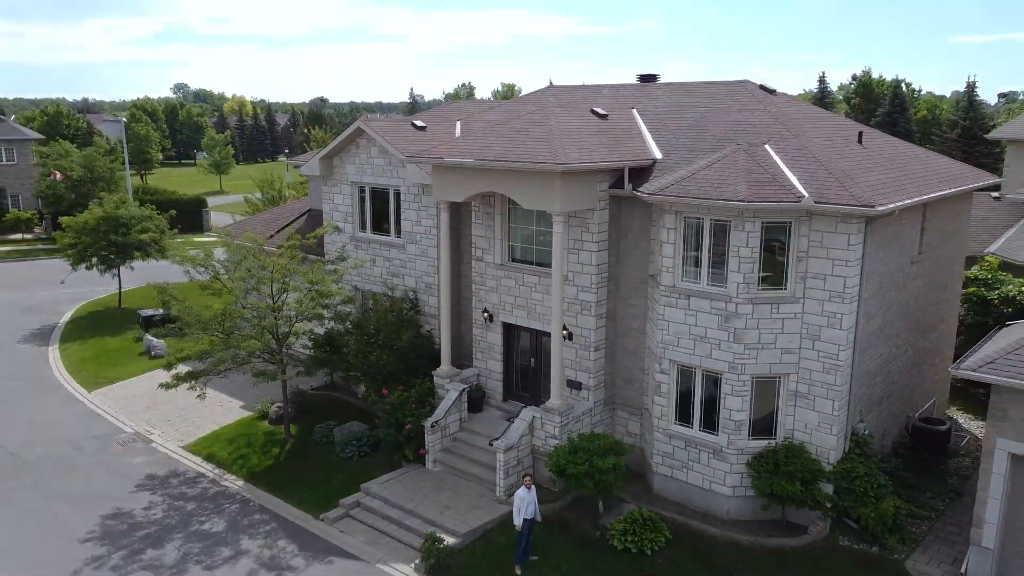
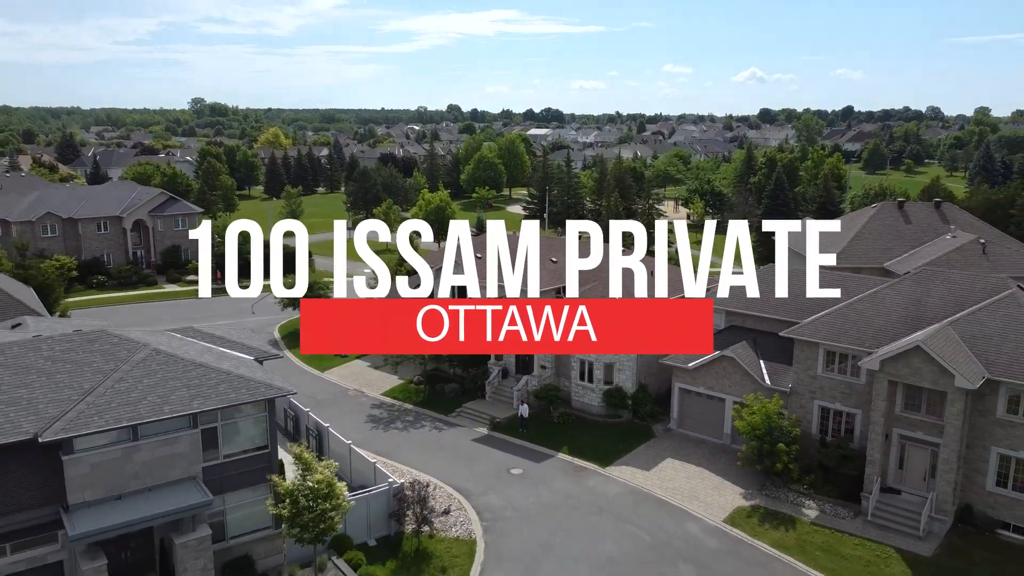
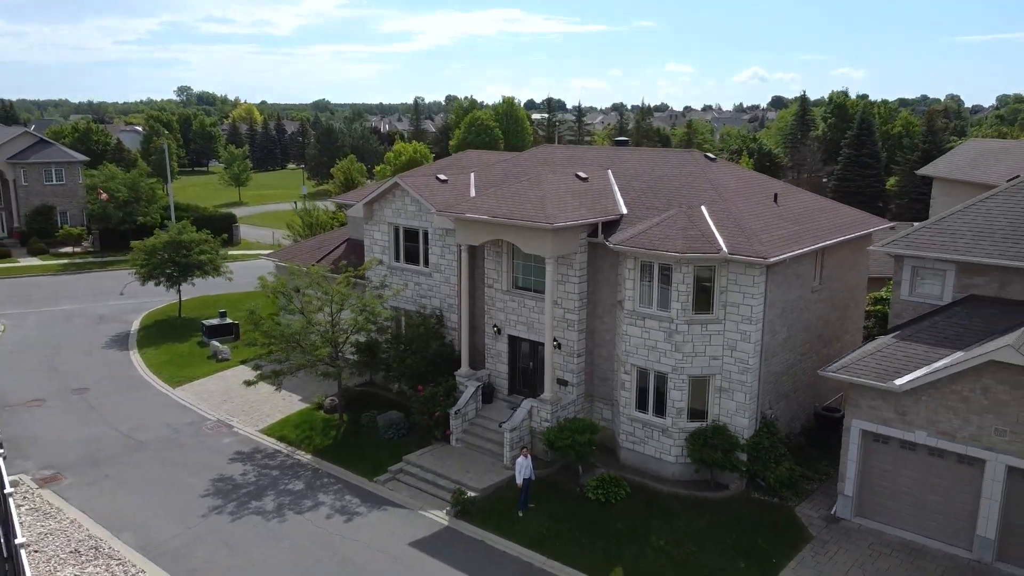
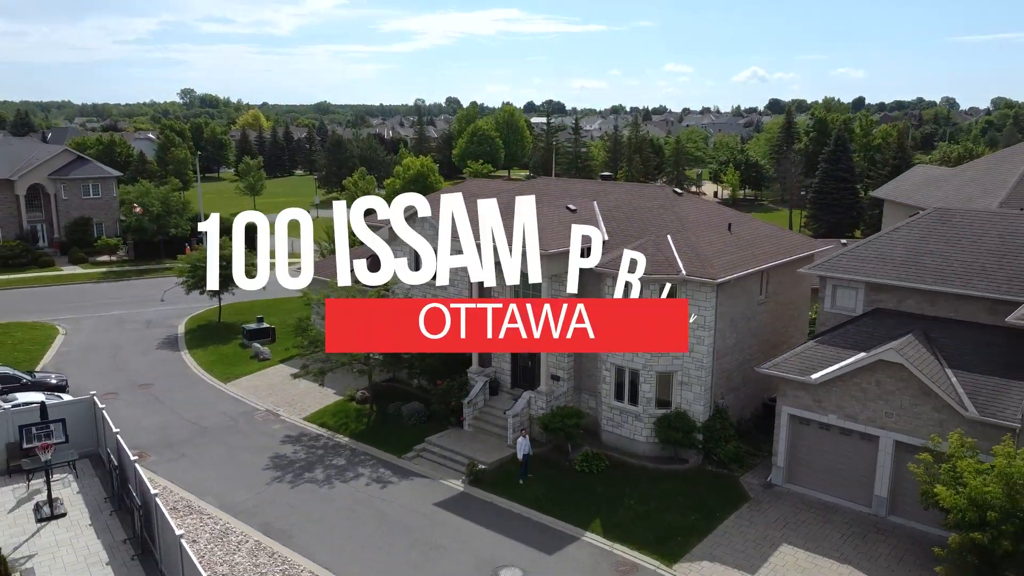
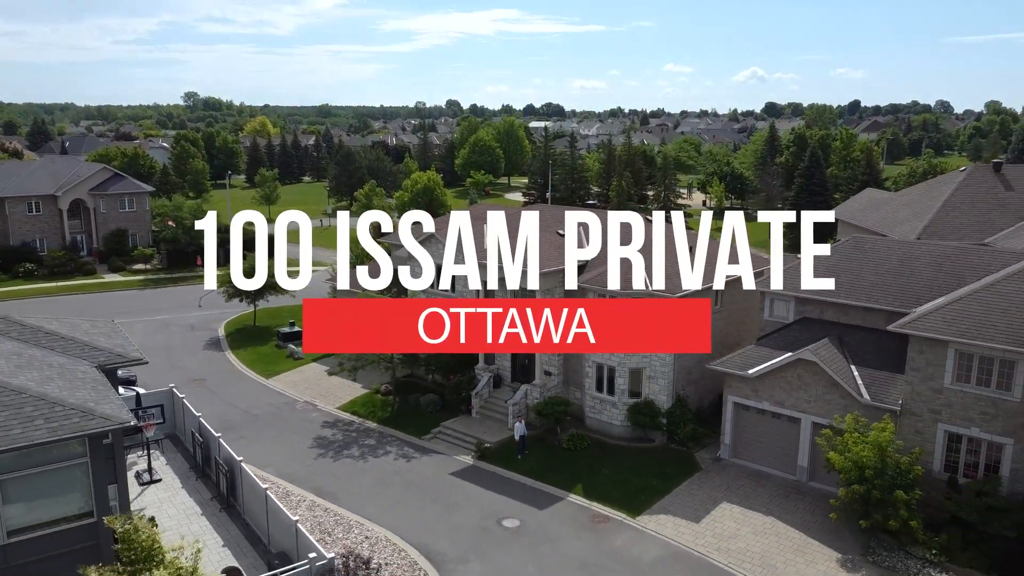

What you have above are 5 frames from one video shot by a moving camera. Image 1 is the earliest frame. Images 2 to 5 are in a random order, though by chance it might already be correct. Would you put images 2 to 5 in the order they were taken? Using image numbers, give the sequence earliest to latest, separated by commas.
3, 4, 5, 2
